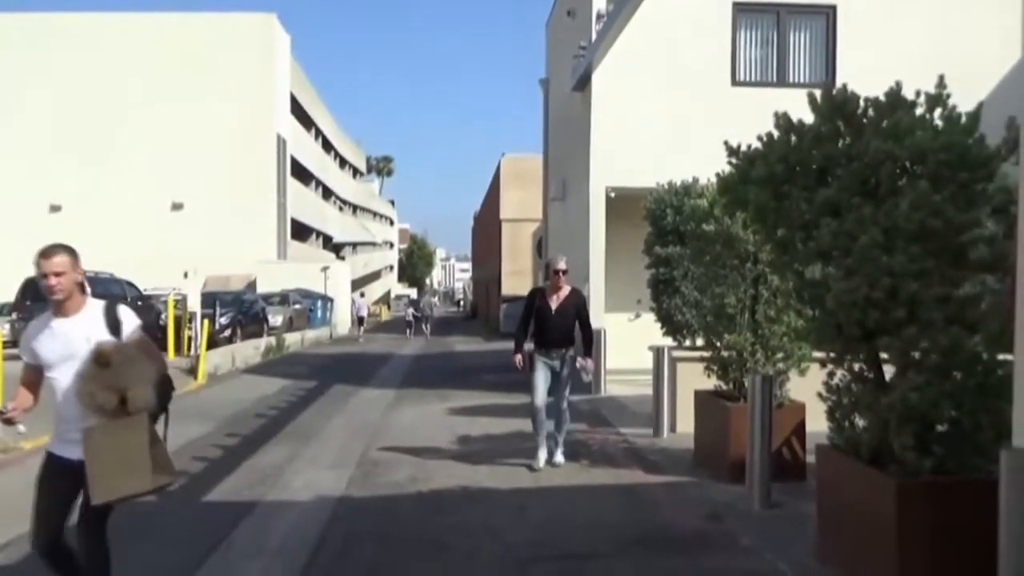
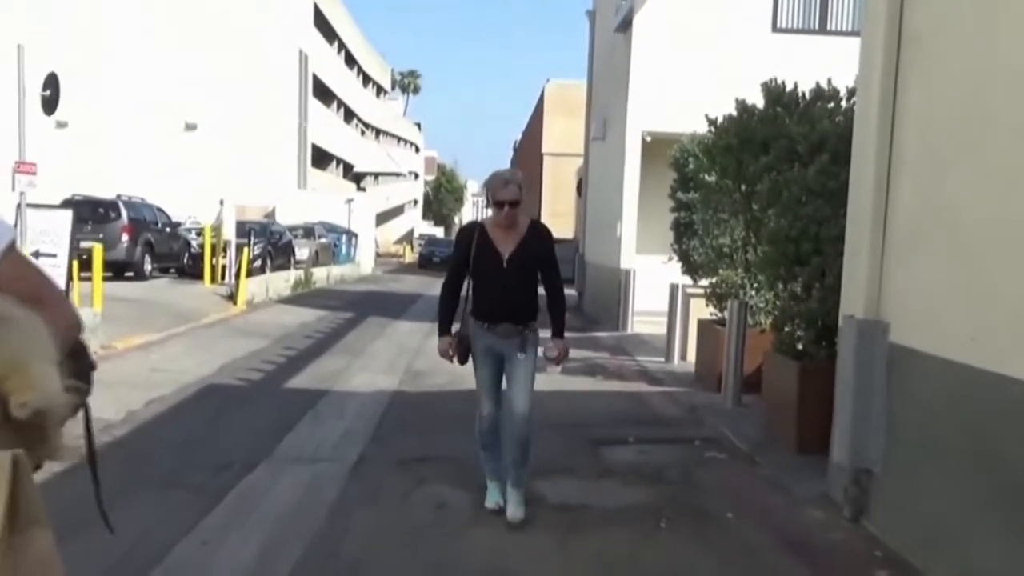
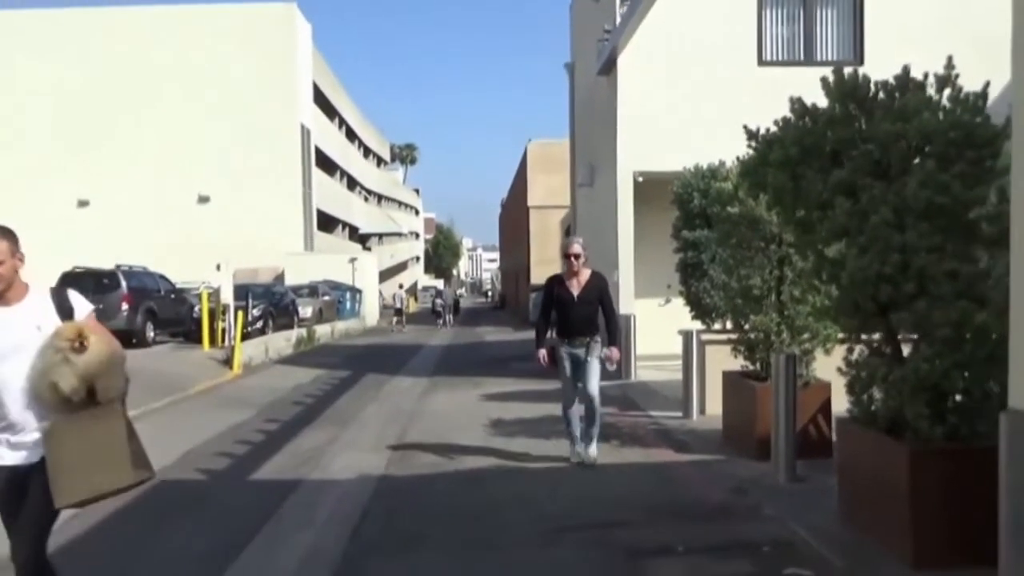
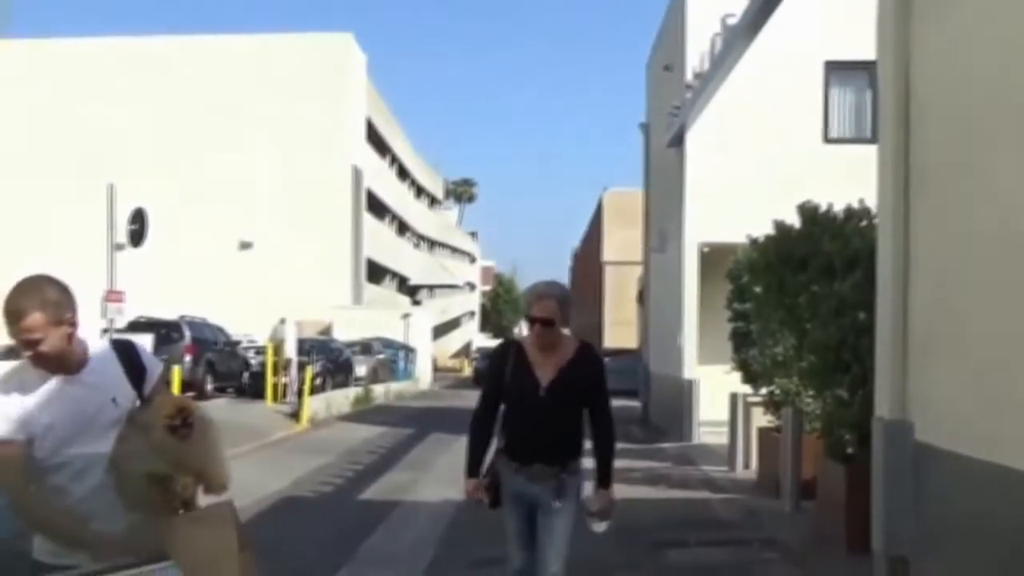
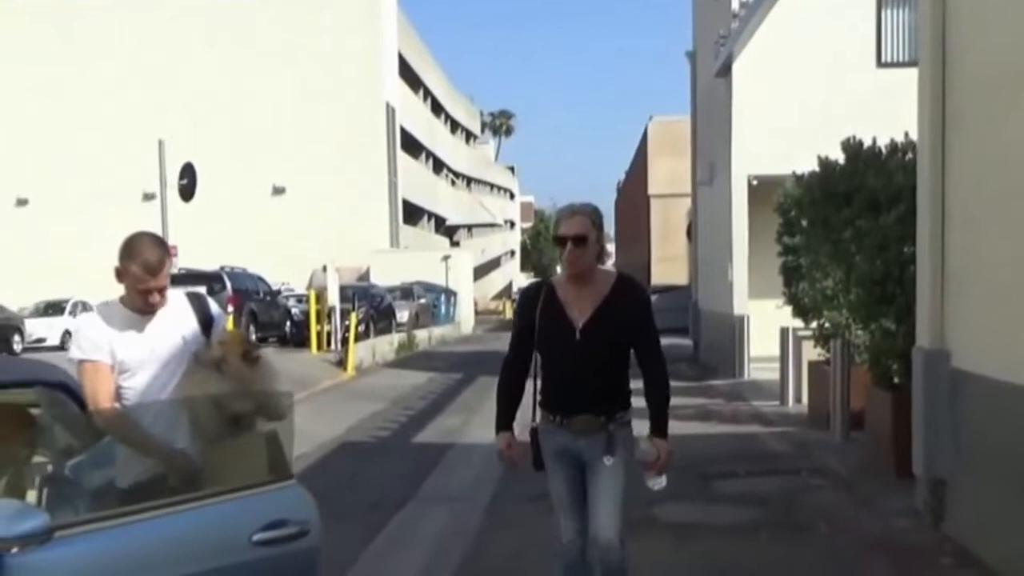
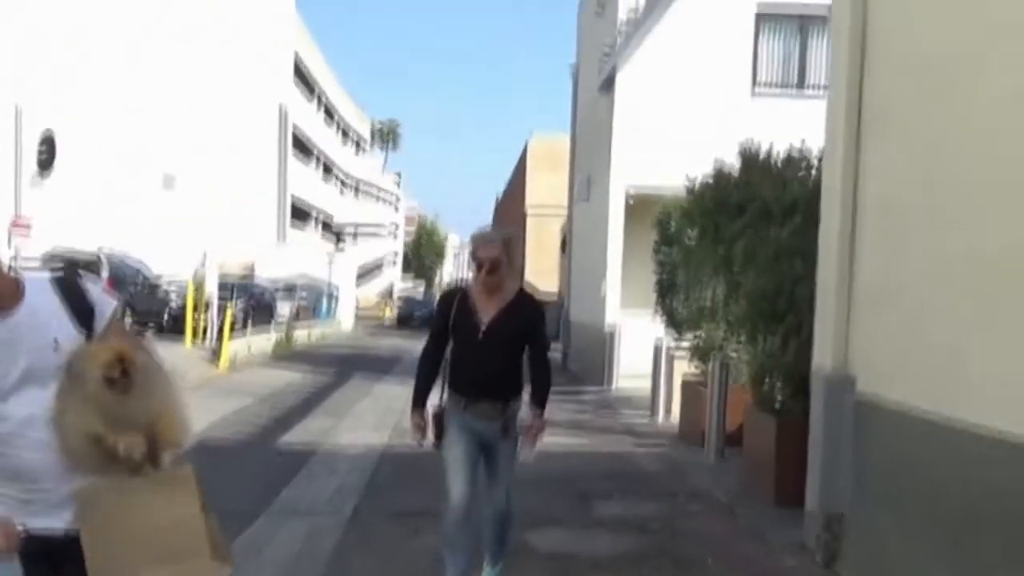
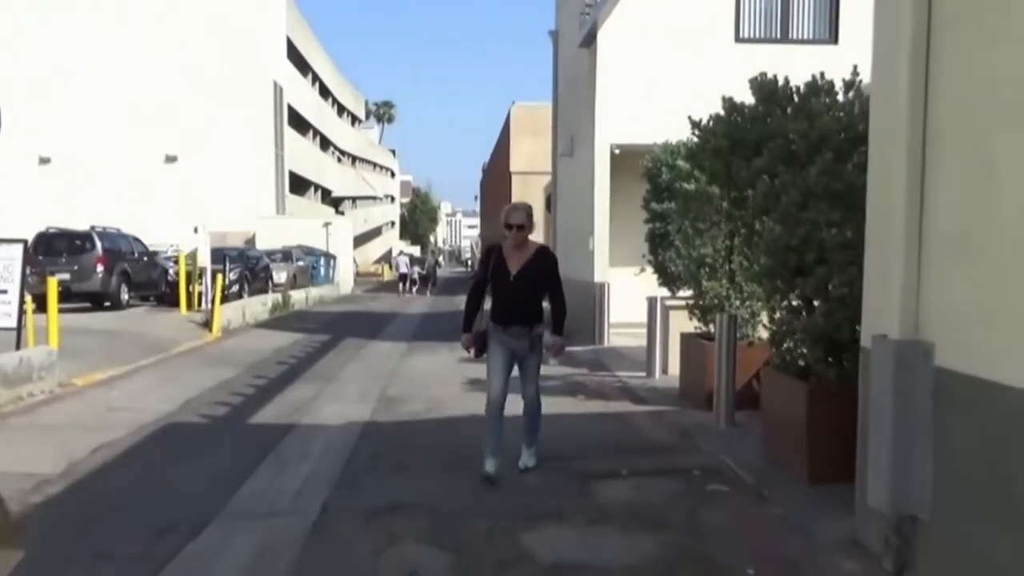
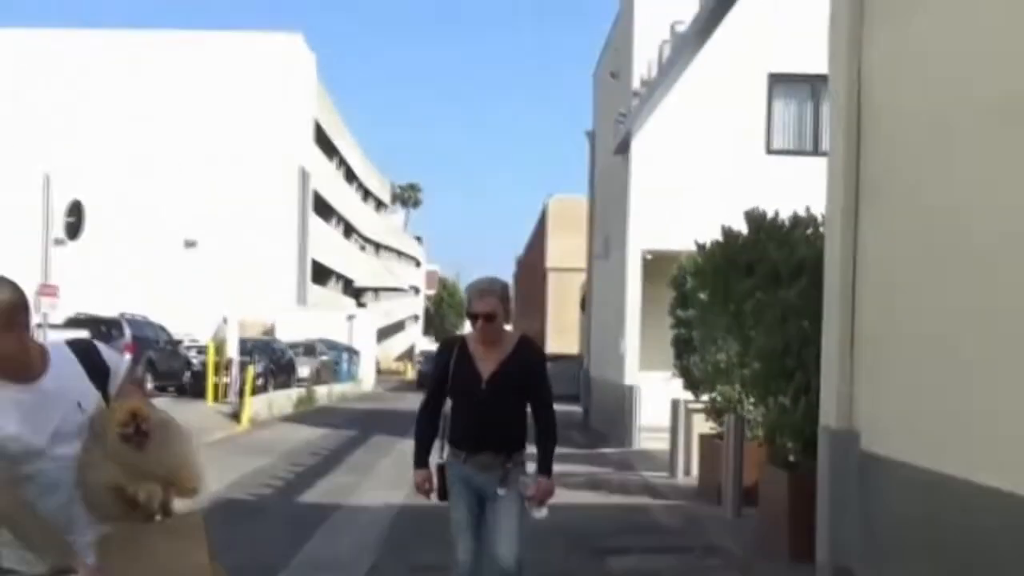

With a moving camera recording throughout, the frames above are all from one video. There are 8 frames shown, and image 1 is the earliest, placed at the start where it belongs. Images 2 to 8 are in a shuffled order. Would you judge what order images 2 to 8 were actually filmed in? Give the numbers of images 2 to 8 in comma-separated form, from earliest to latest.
3, 7, 2, 6, 8, 4, 5
